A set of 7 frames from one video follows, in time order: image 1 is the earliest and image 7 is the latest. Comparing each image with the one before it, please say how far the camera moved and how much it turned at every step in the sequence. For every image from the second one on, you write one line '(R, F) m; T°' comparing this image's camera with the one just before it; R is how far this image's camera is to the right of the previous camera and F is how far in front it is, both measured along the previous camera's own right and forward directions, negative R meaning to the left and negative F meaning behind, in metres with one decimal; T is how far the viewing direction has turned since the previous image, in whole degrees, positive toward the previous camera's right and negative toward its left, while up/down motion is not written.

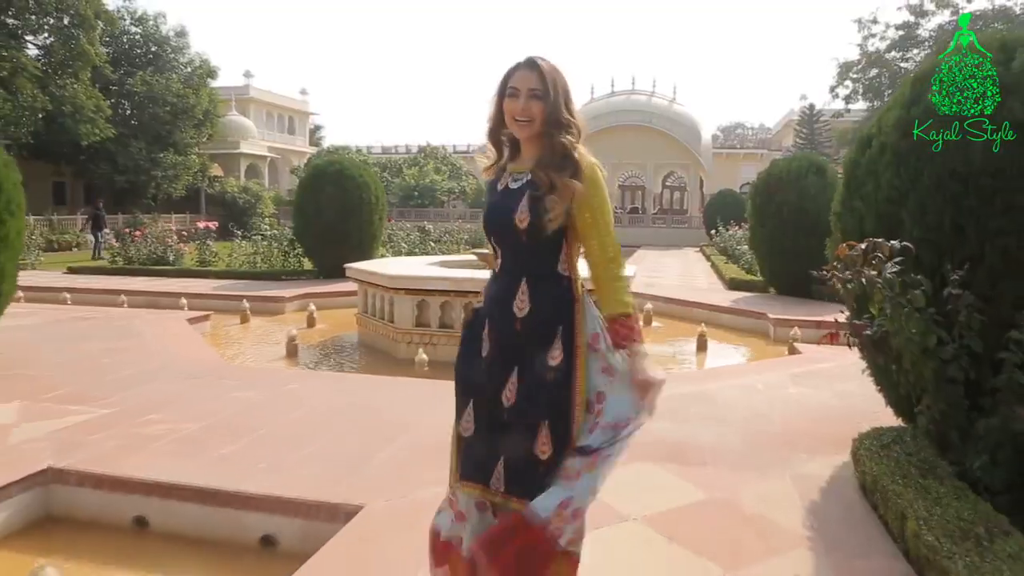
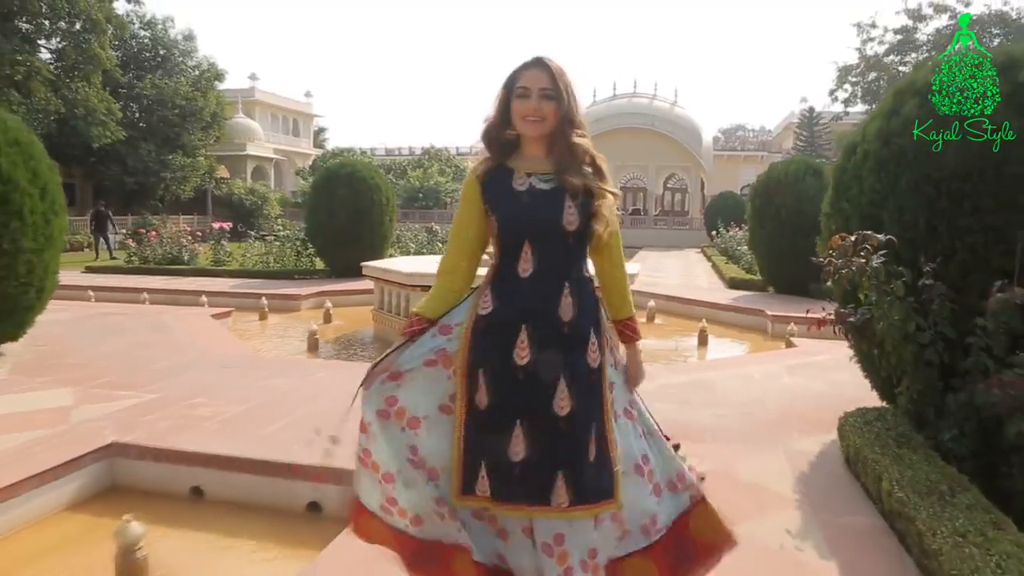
(-0.1, -0.3) m; 0°
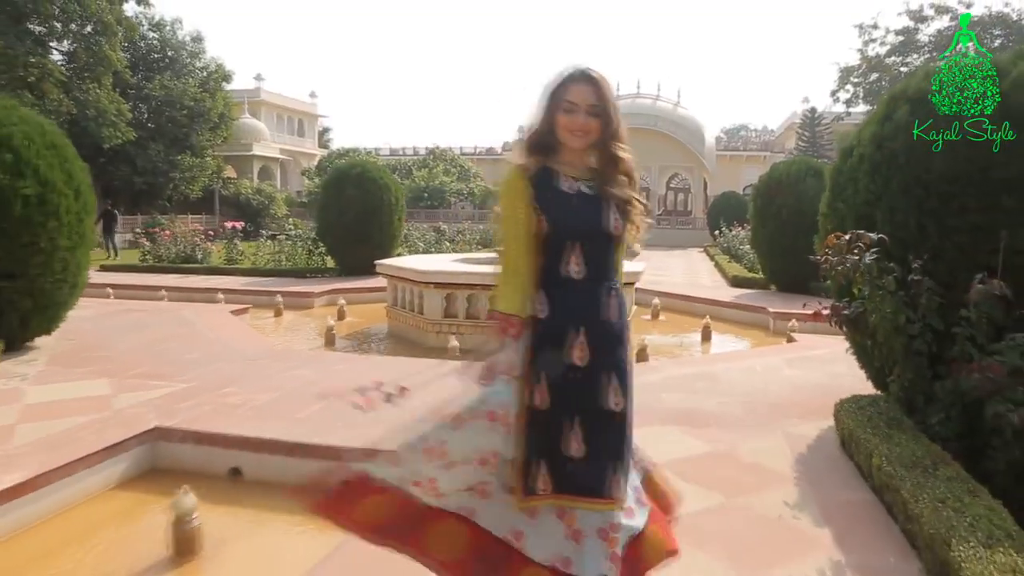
(-0.1, -0.2) m; 0°
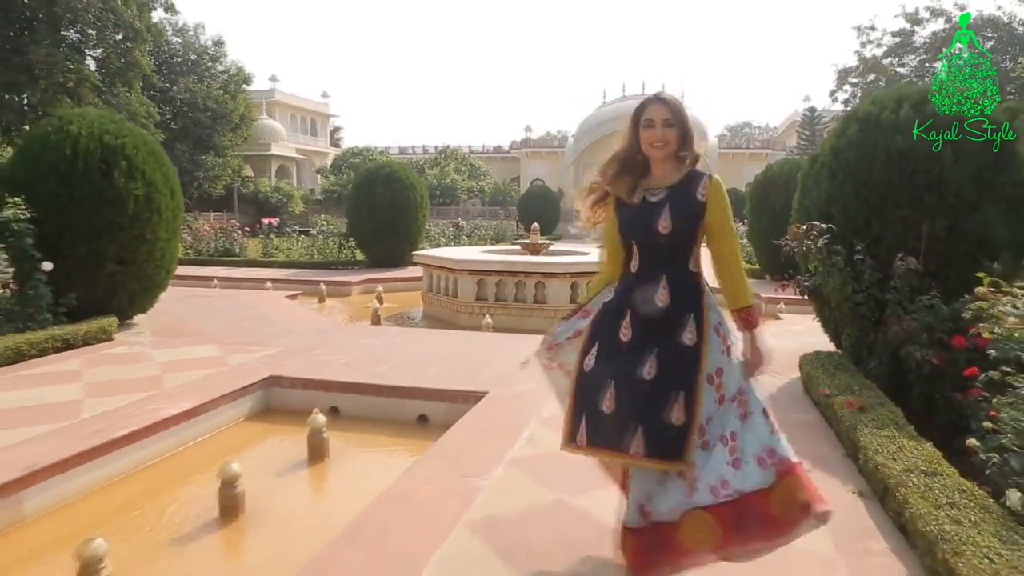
(-0.2, -0.9) m; 0°
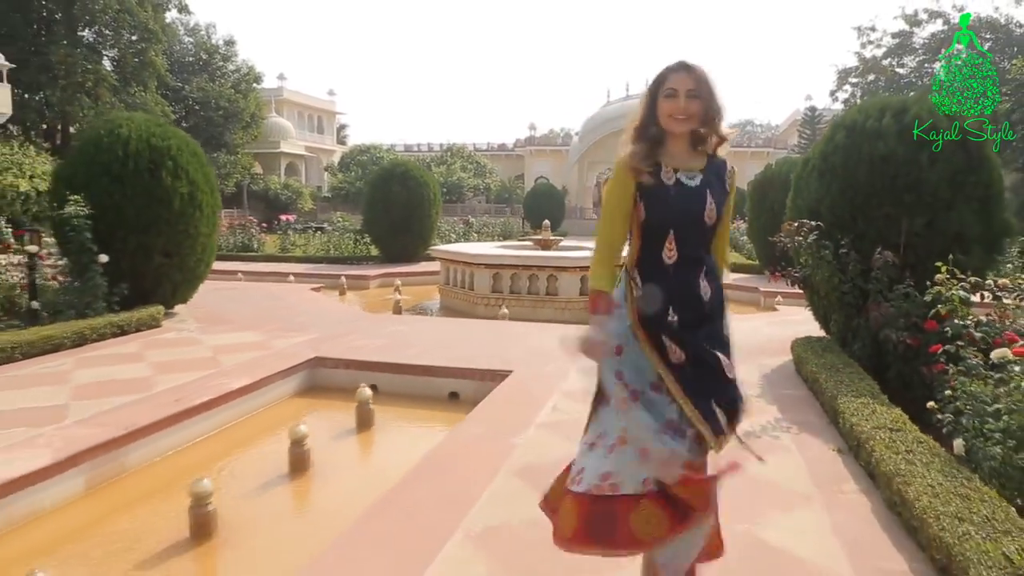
(-0.1, -0.4) m; 0°
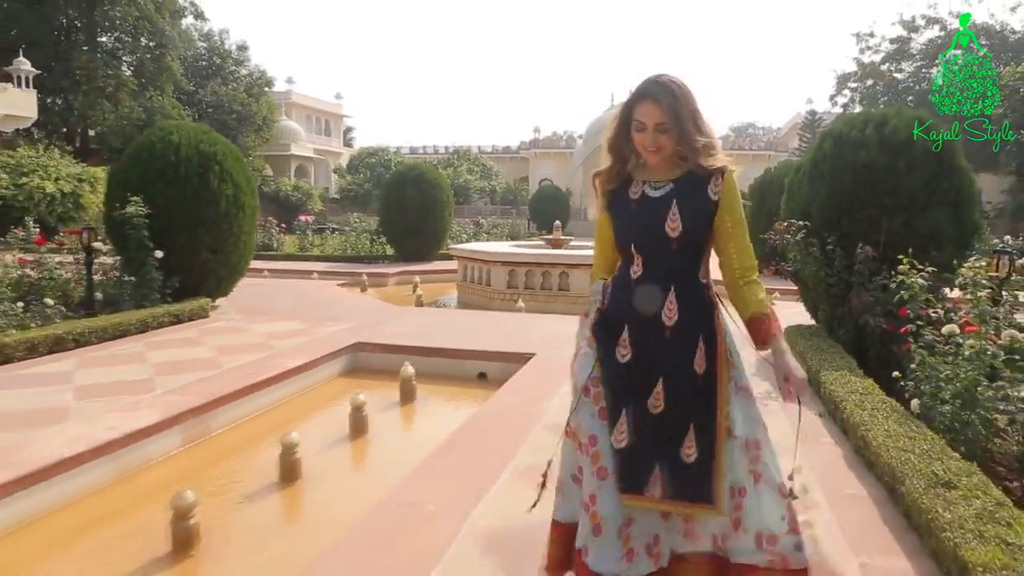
(-0.1, -0.5) m; 0°
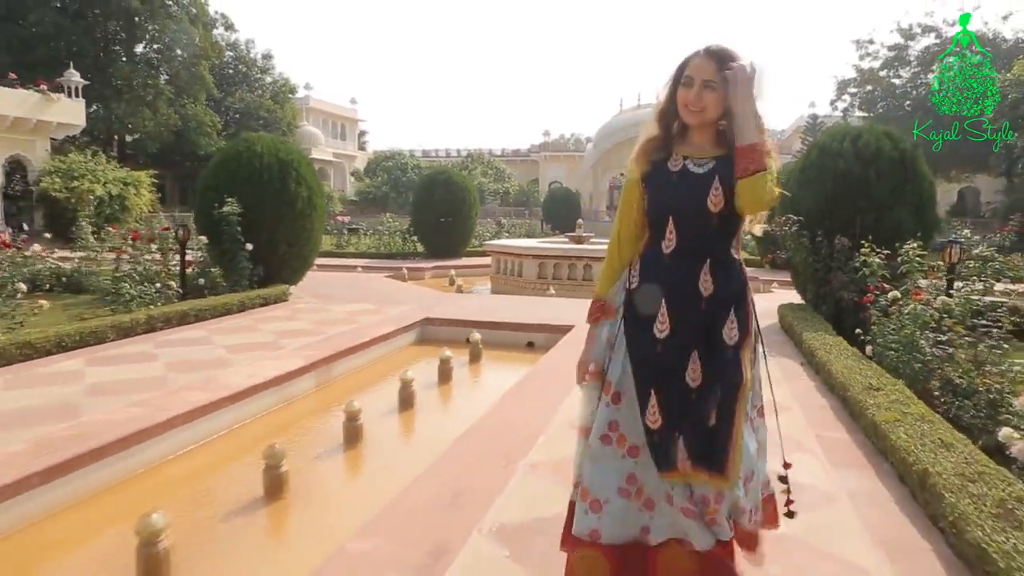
(-0.3, -1.1) m; 0°
